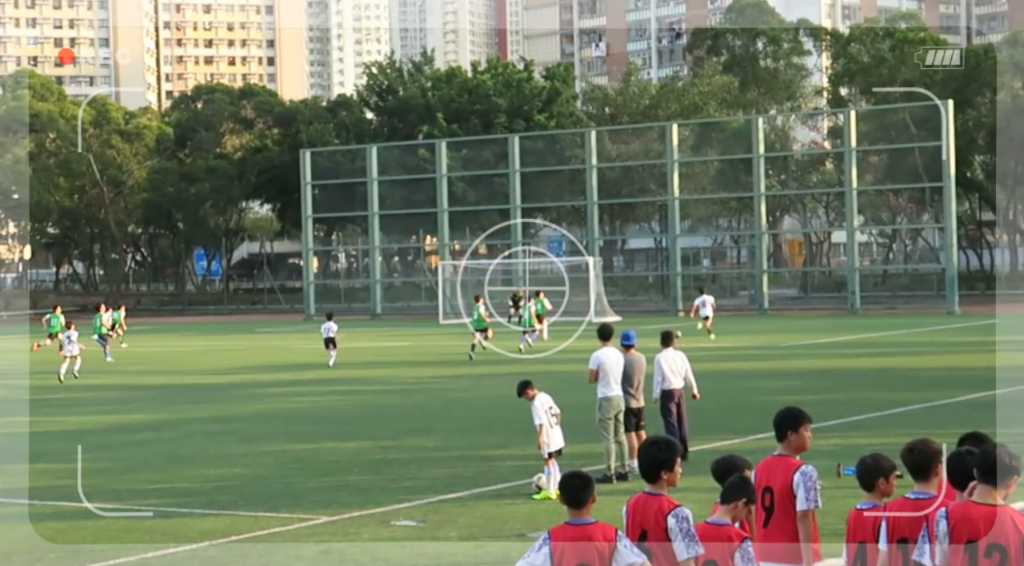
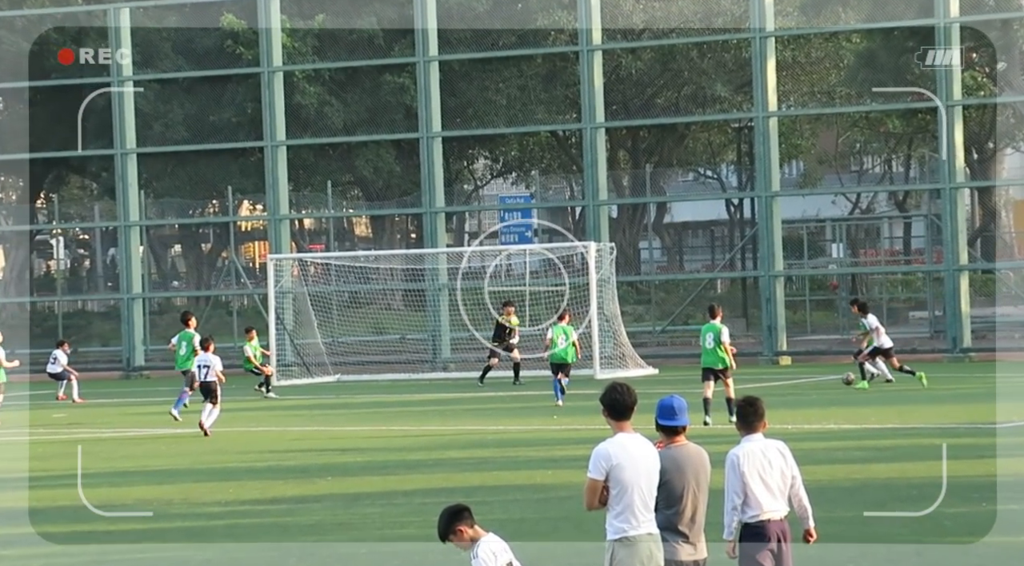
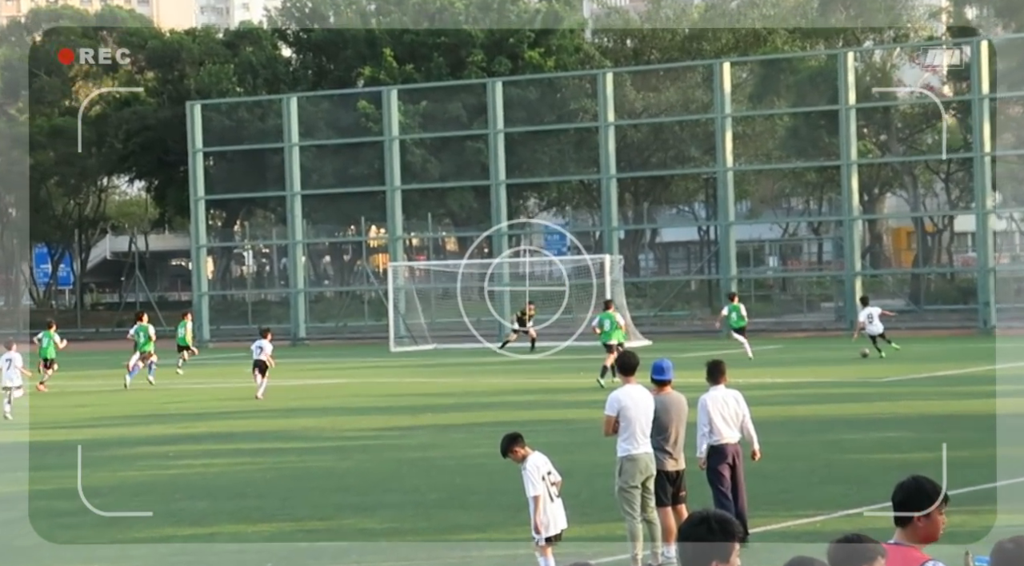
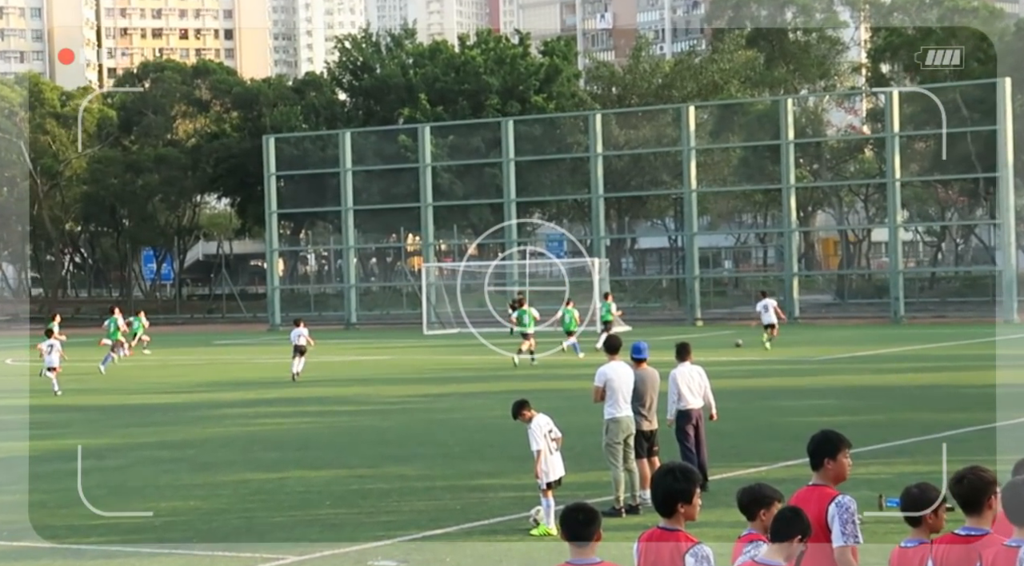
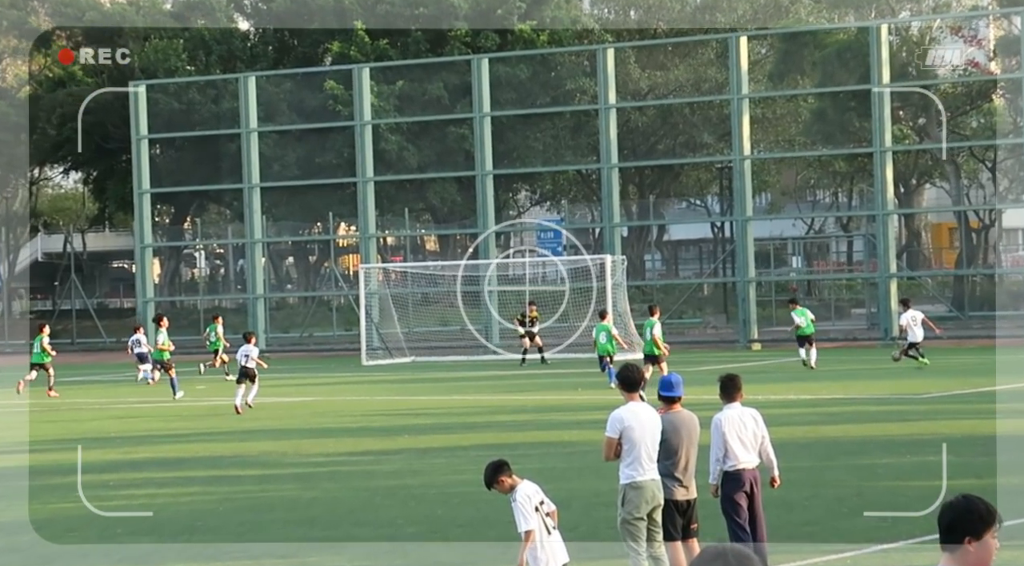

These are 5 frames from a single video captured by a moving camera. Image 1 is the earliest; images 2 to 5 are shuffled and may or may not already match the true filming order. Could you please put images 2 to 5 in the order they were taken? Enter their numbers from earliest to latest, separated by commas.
4, 3, 5, 2
